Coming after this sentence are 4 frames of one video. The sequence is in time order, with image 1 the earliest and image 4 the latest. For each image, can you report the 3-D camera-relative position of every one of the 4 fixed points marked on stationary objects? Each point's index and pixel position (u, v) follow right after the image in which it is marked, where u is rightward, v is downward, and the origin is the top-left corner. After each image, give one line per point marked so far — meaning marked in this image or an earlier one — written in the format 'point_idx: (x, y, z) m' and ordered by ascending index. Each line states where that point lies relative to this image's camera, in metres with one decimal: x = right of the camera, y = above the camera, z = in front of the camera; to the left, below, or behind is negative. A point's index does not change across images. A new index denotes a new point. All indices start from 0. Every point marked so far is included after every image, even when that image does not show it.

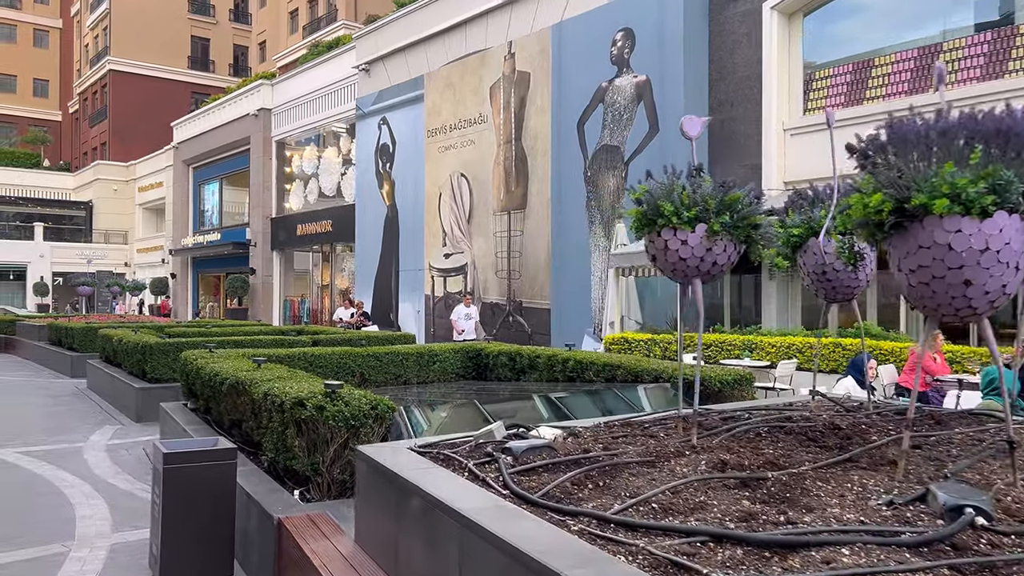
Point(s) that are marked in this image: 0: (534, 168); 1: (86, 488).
0: (+0.5, +2.6, +17.6) m
1: (-3.4, -1.6, +6.4) m
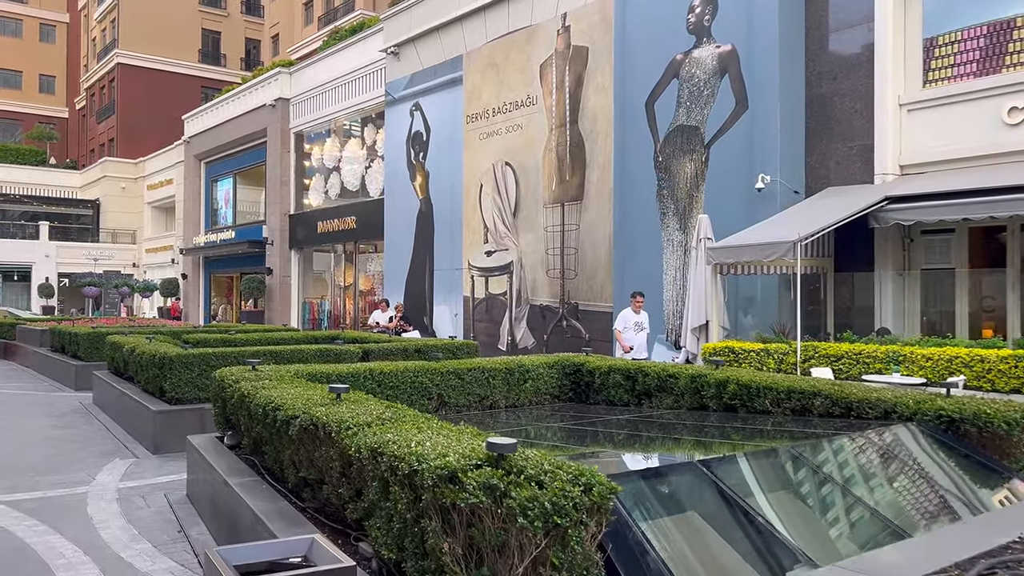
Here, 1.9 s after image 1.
0: (+1.6, +2.6, +15.7) m
1: (-2.4, -1.6, +4.5) m
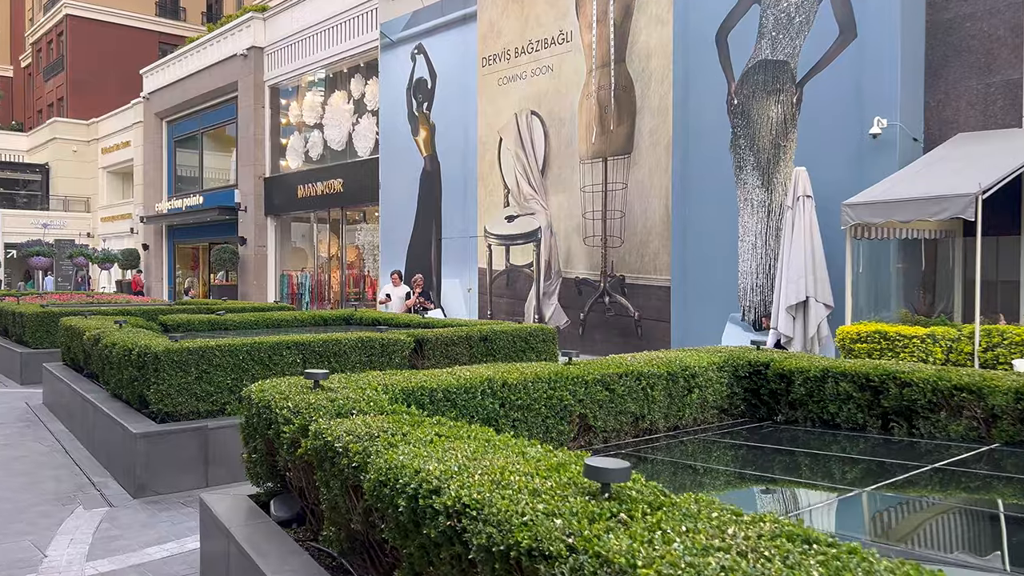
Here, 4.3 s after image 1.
0: (+2.2, +3.1, +13.3) m
1: (-1.2, -1.4, +2.1) m
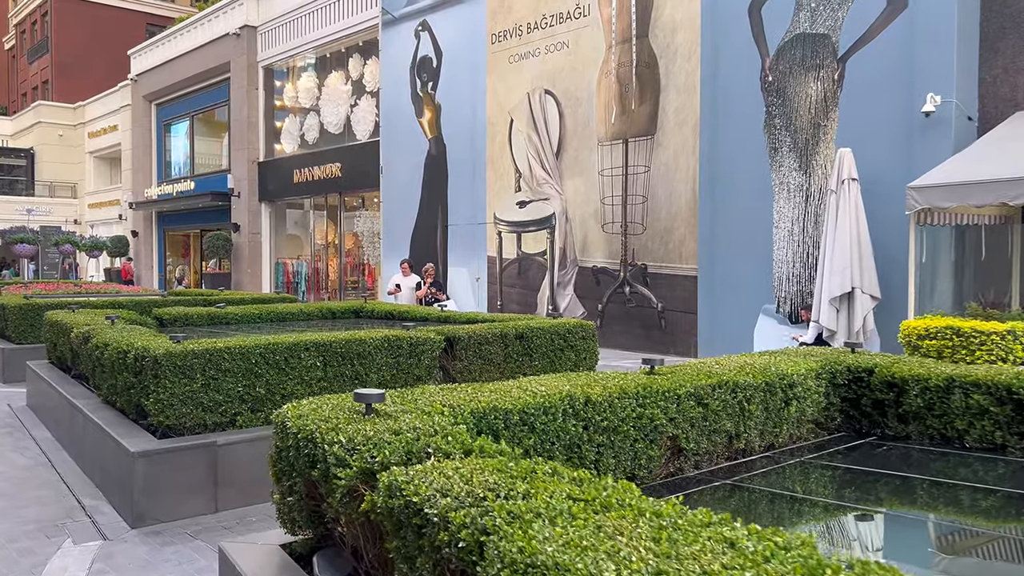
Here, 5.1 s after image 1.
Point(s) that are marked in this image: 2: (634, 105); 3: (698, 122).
0: (+2.4, +3.3, +12.5) m
1: (-0.8, -1.5, +1.3) m
2: (+2.0, +2.9, +13.0) m
3: (+2.8, +2.5, +12.1) m
